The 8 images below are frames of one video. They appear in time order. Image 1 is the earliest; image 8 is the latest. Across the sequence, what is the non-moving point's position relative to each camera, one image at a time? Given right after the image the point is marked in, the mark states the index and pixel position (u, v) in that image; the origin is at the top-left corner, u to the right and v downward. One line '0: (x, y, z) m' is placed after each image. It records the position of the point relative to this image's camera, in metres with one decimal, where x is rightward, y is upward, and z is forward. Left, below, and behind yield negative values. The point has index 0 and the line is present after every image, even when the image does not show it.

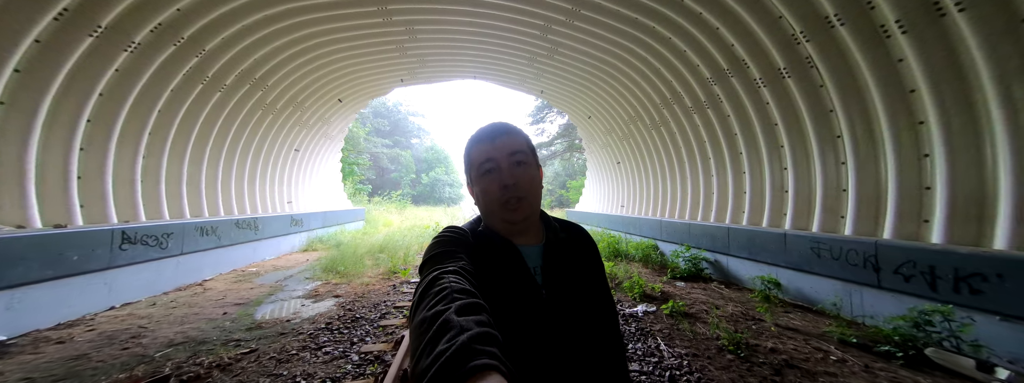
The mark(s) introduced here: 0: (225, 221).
0: (-7.3, -0.8, +6.6) m
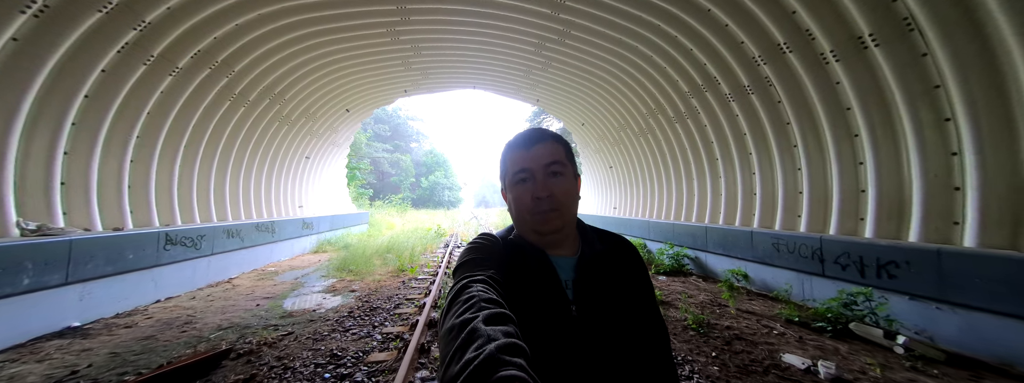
0: (-7.4, -0.9, +7.2) m
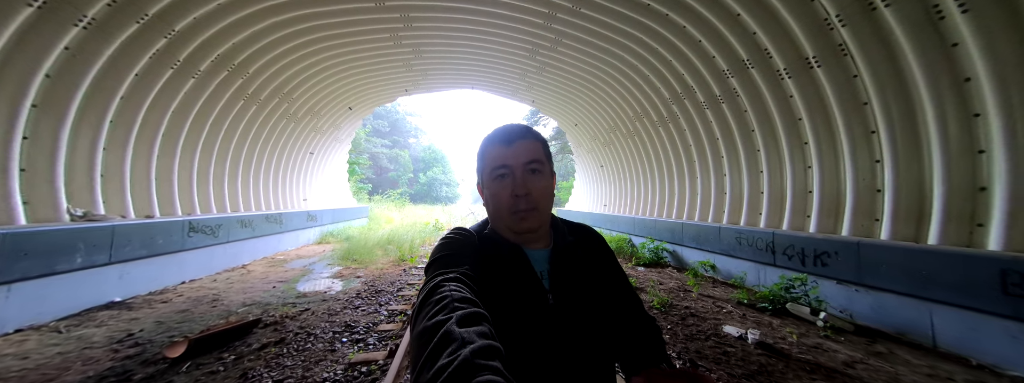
0: (-7.6, -0.7, +7.7) m
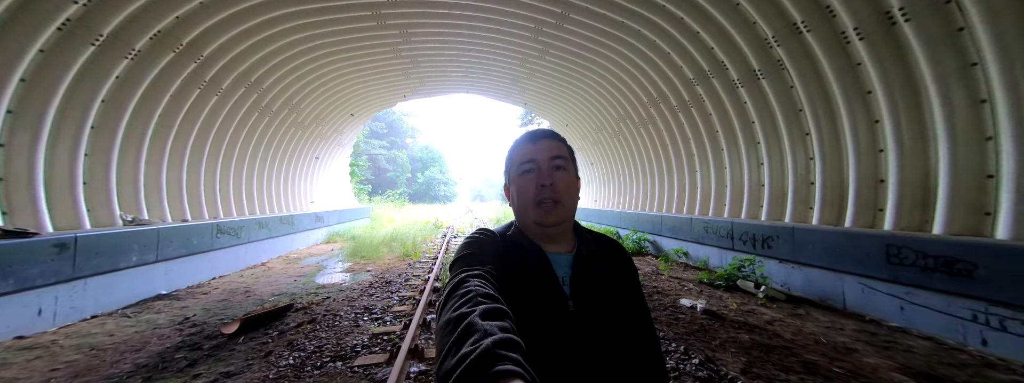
0: (-7.7, -0.9, +8.3) m
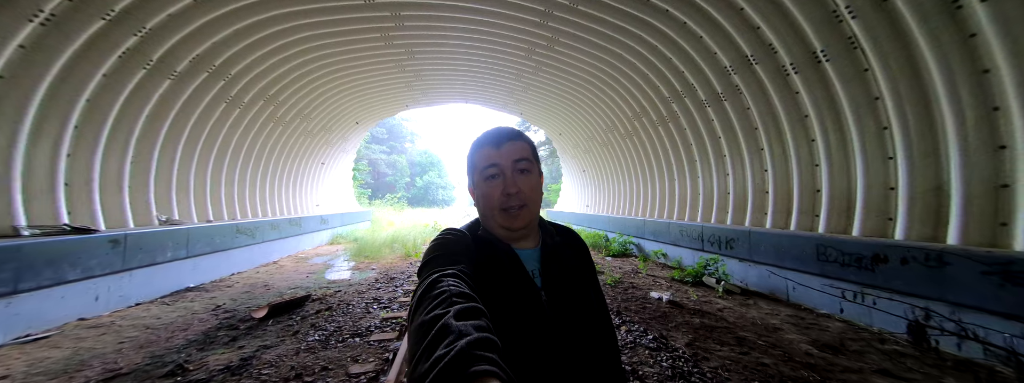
0: (-7.9, -1.0, +8.9) m
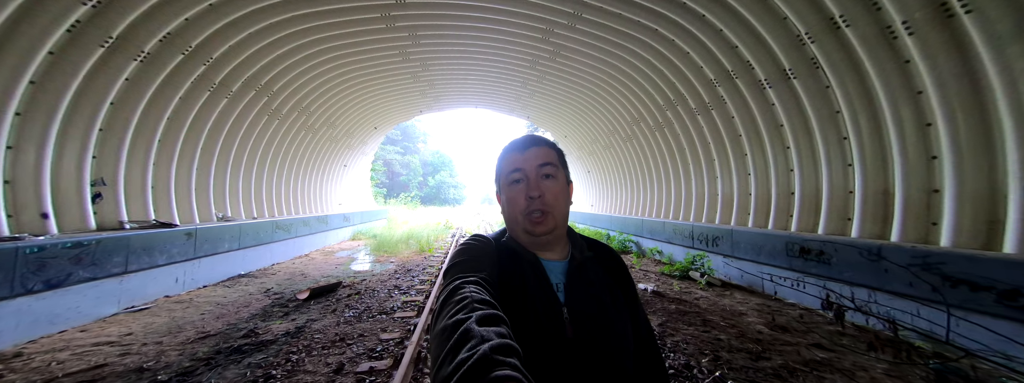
0: (-7.7, -1.0, +9.9) m
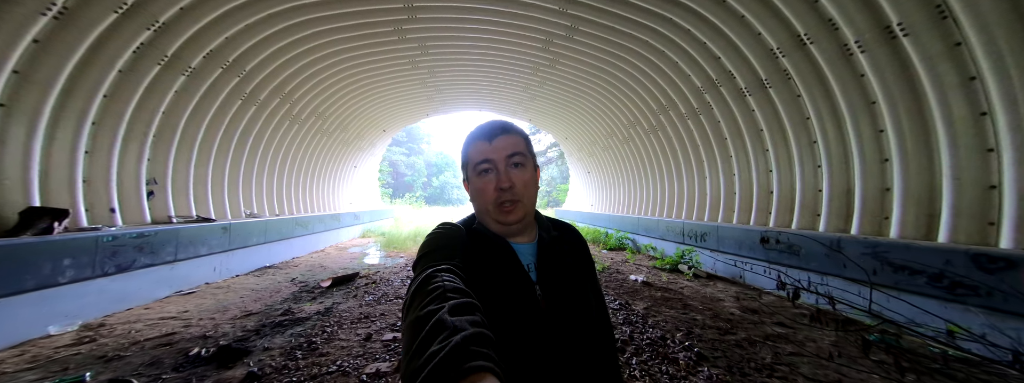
0: (-7.6, -1.0, +10.5) m
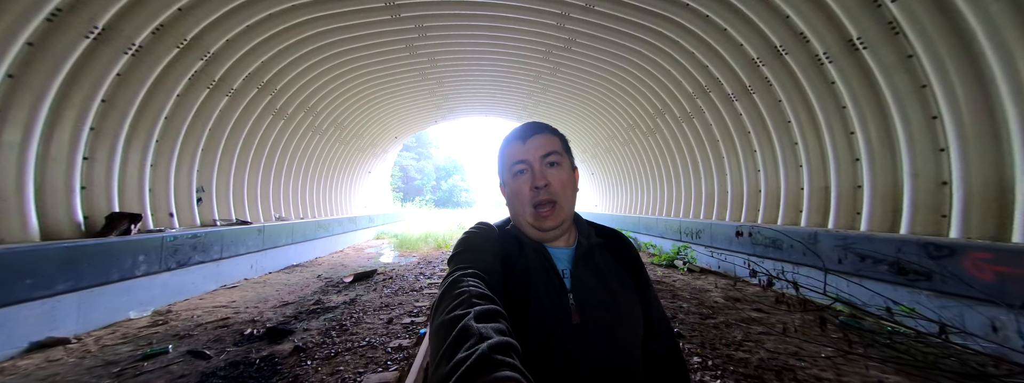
0: (-7.3, -1.2, +11.3) m
